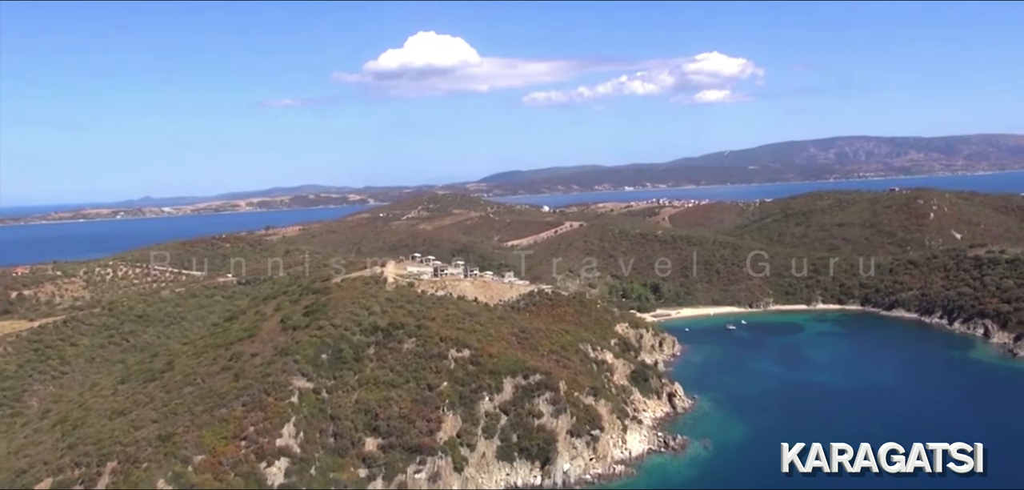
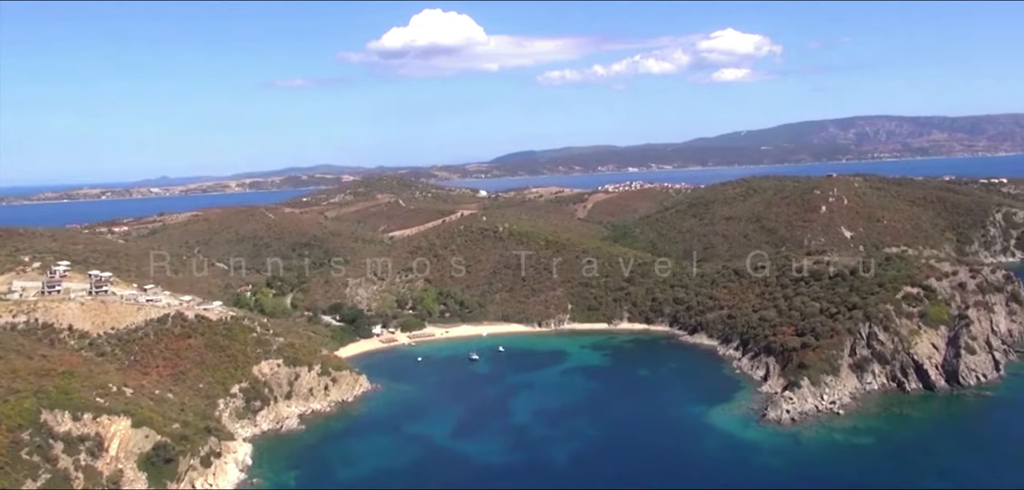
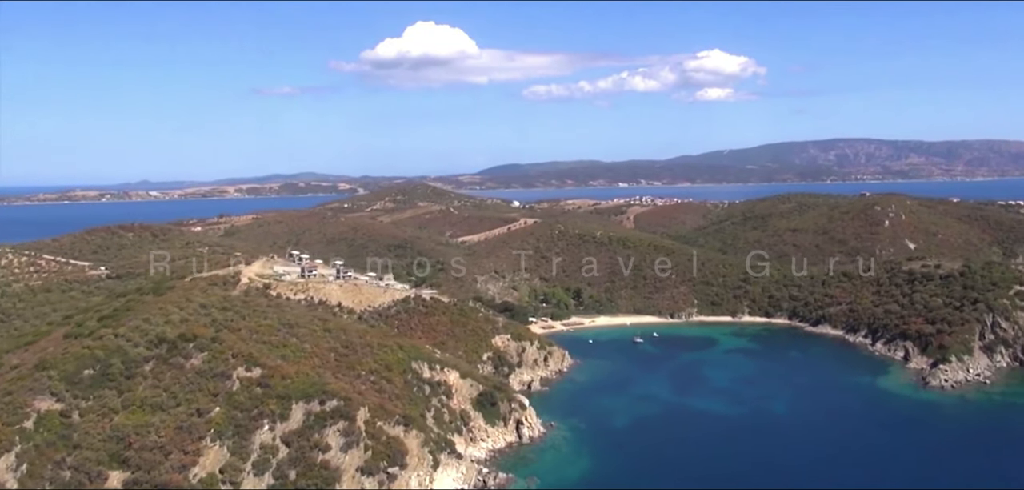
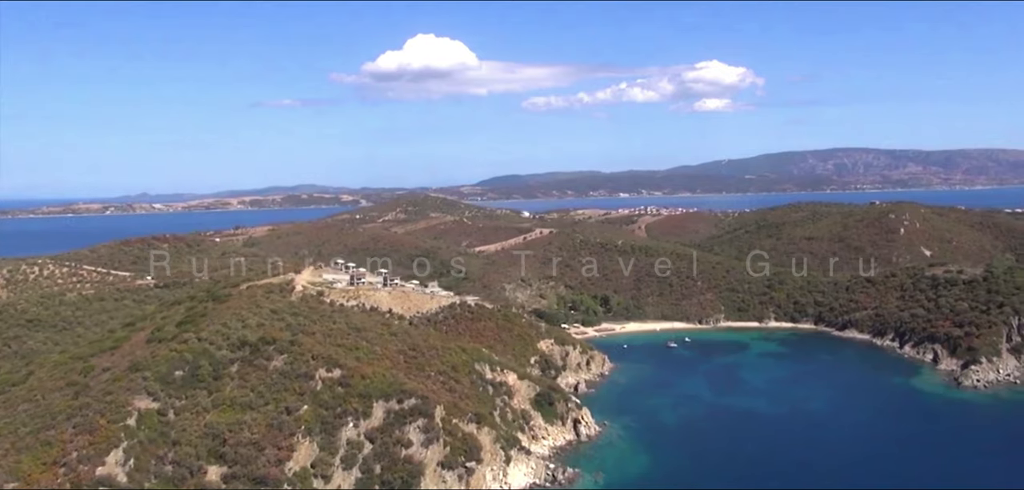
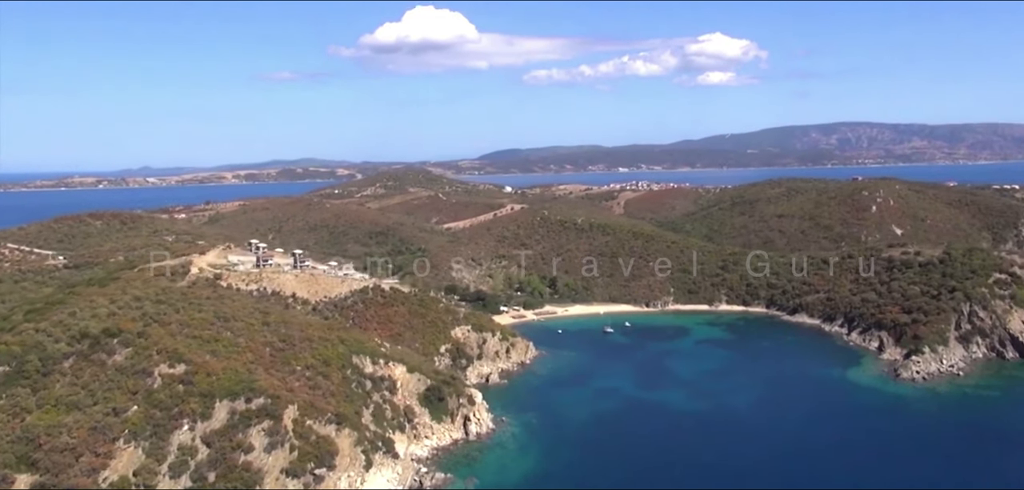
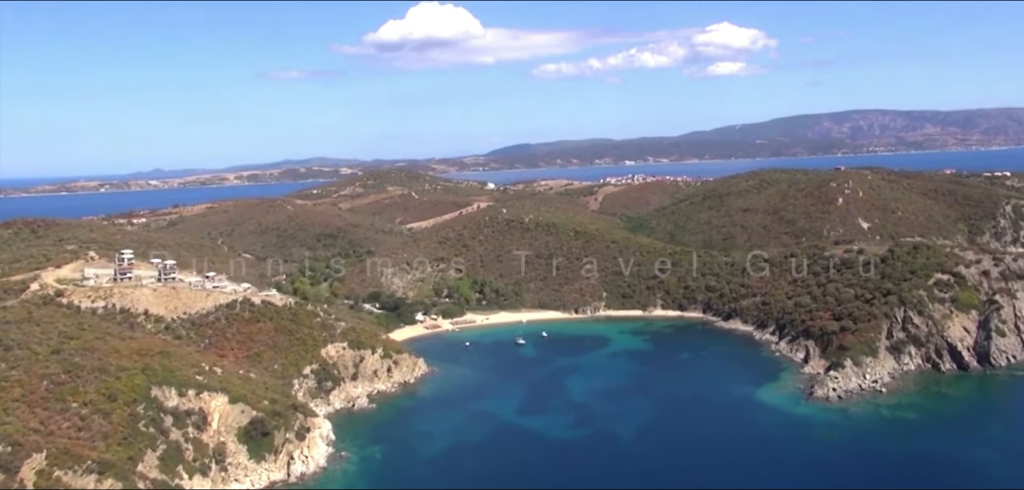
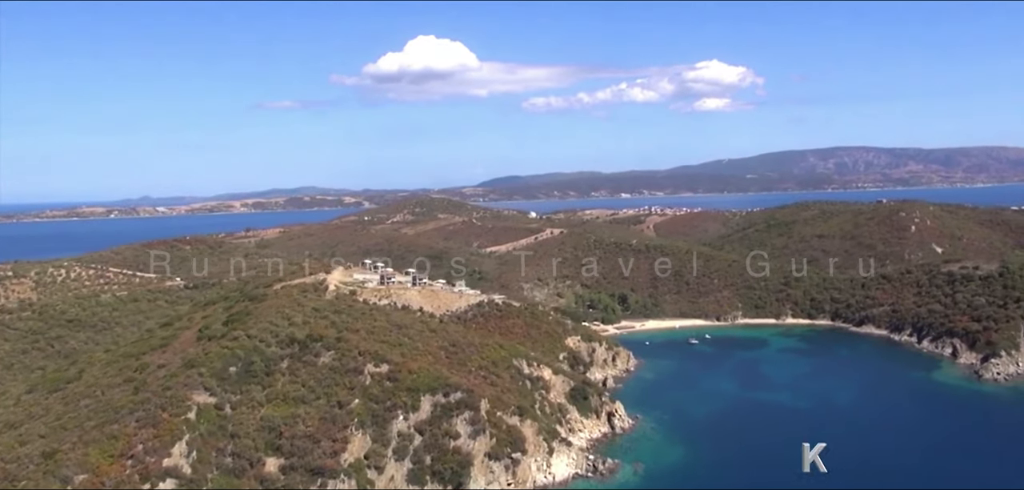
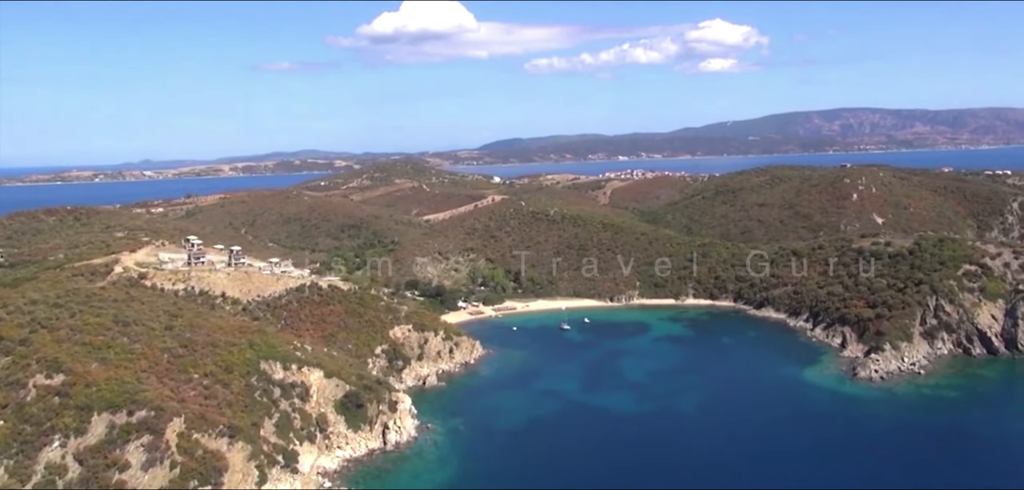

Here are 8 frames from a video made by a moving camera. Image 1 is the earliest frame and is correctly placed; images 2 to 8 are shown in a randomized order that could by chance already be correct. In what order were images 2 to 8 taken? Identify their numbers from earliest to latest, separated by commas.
7, 4, 3, 5, 8, 6, 2
